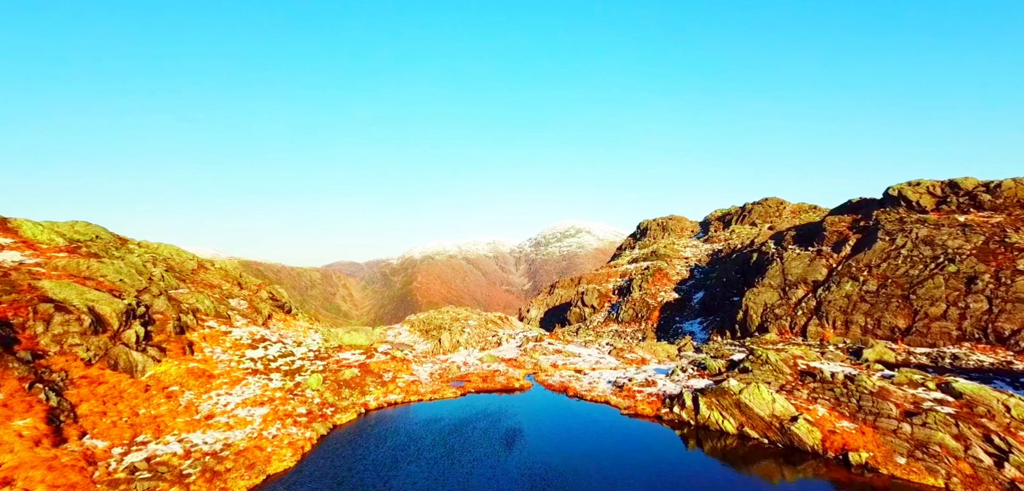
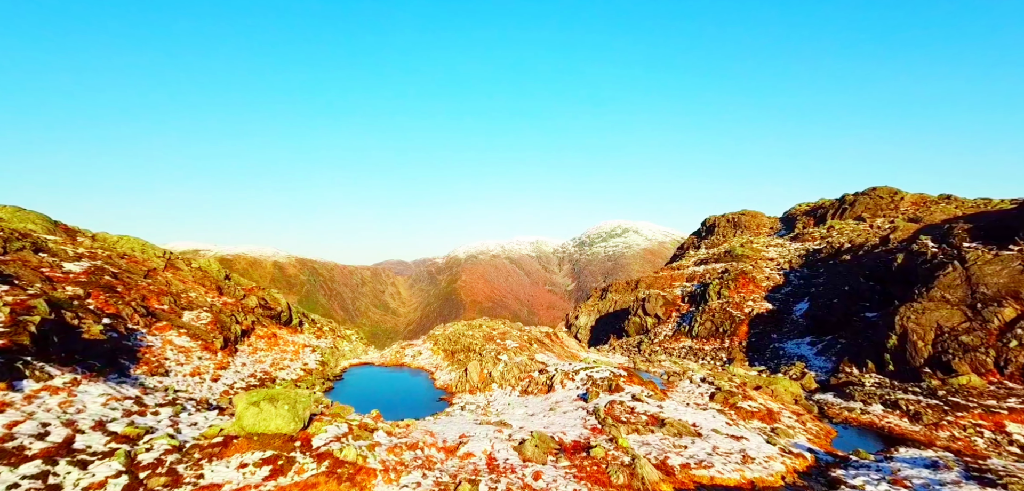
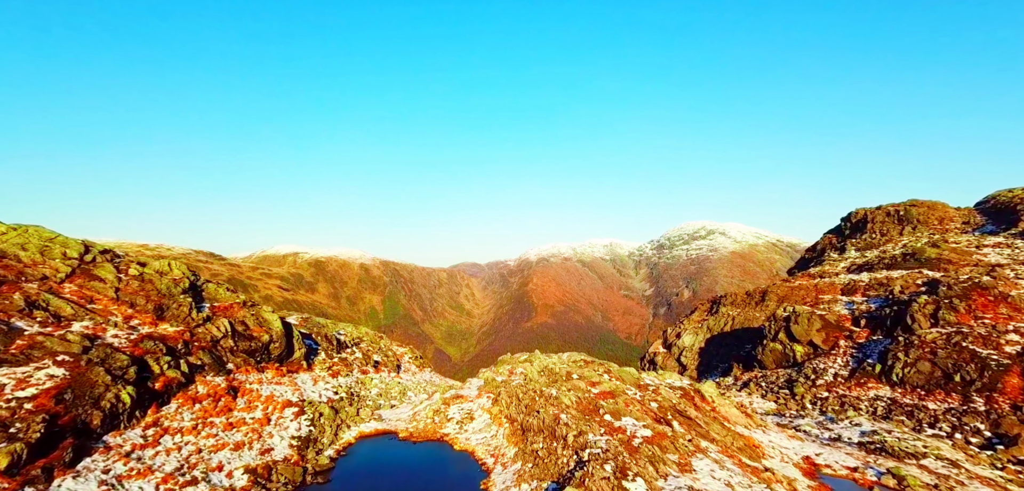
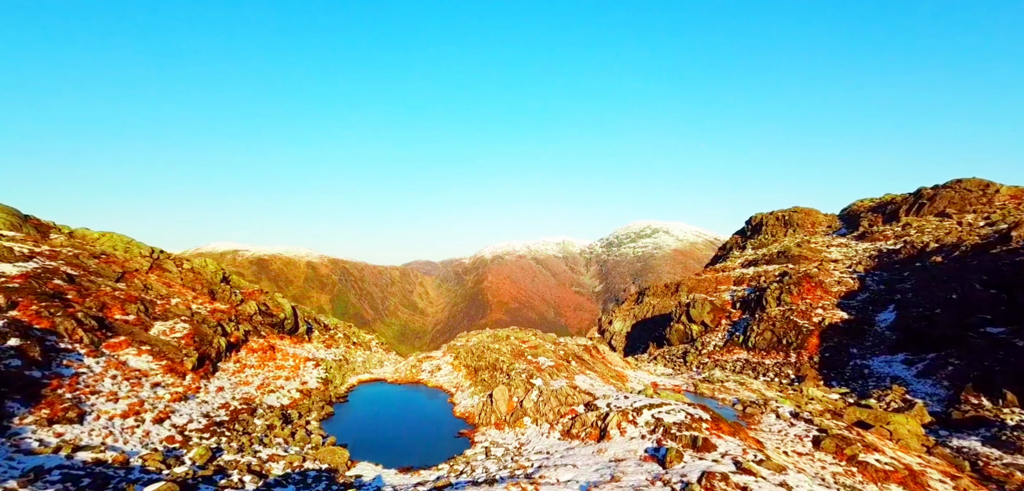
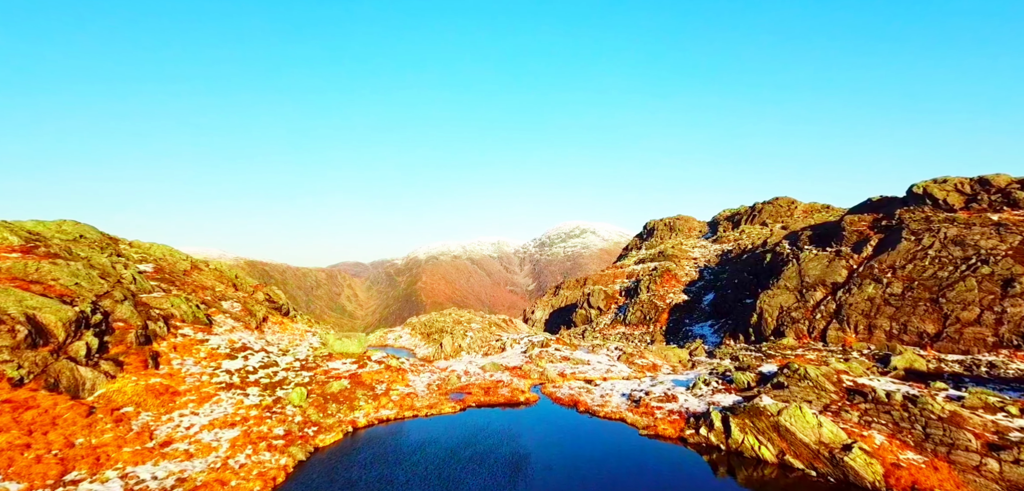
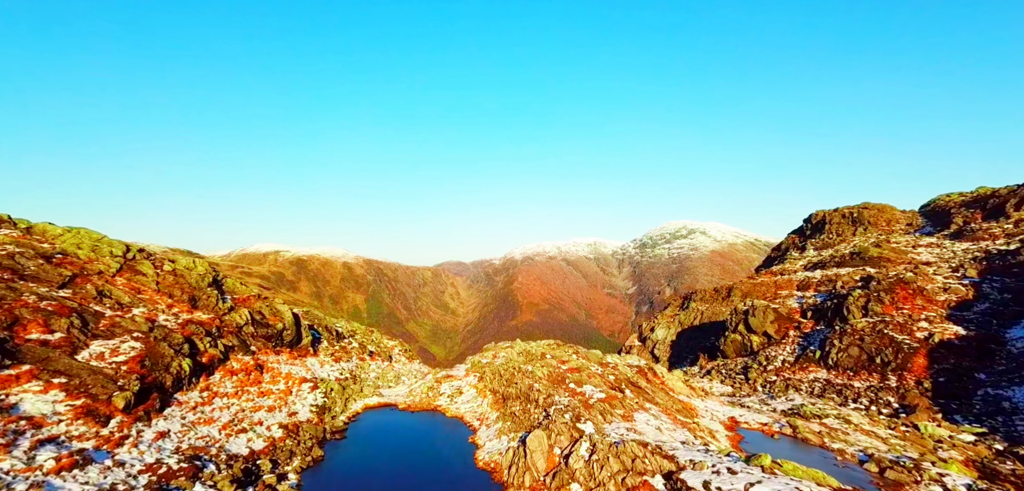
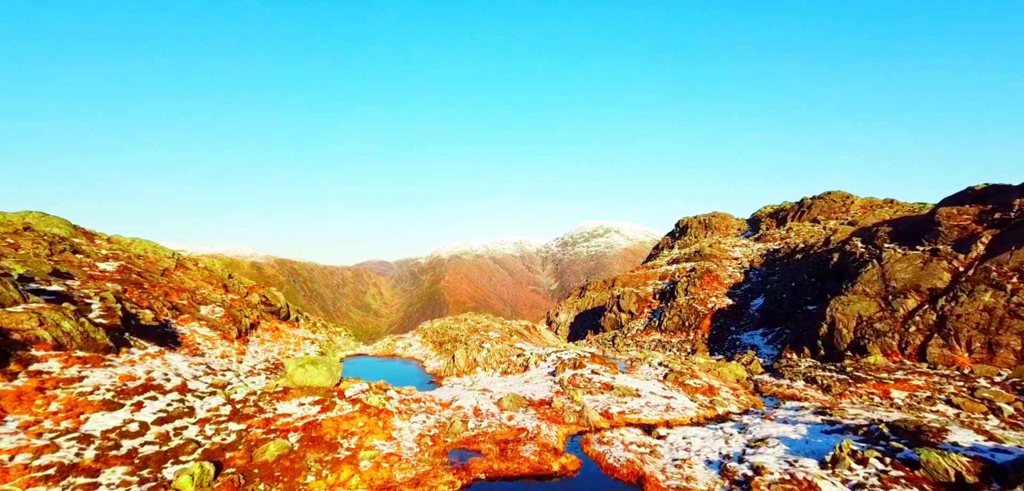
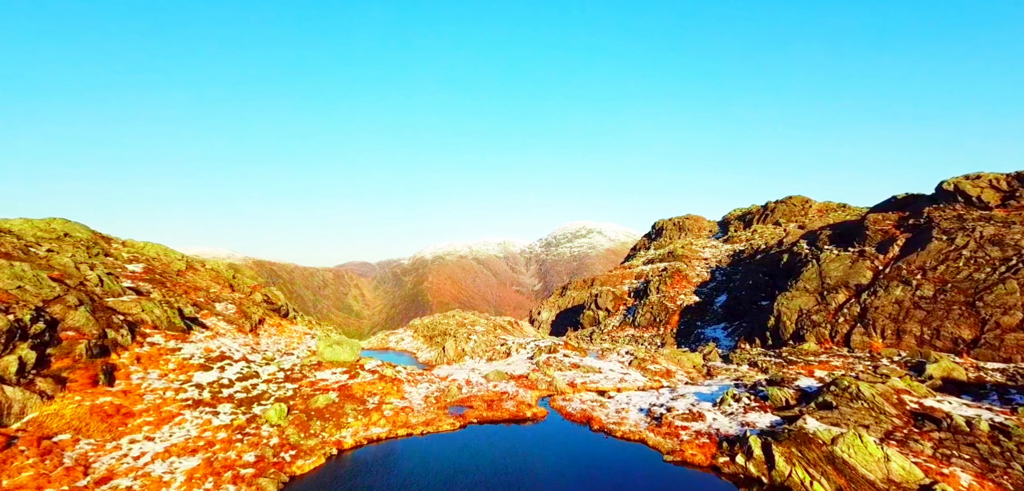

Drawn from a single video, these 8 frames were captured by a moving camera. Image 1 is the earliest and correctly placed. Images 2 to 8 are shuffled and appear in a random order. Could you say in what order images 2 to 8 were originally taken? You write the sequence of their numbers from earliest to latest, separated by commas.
5, 8, 7, 2, 4, 6, 3
